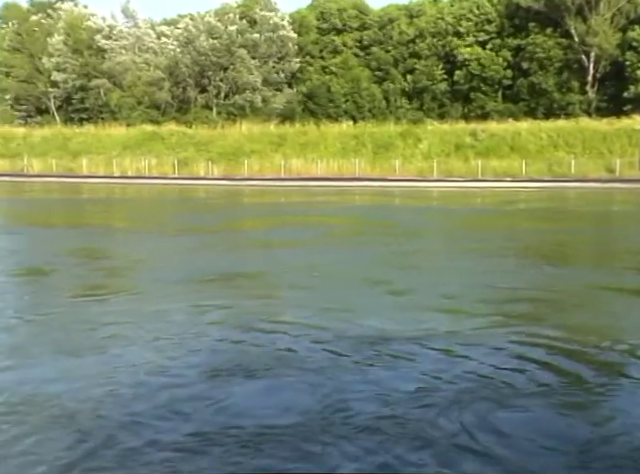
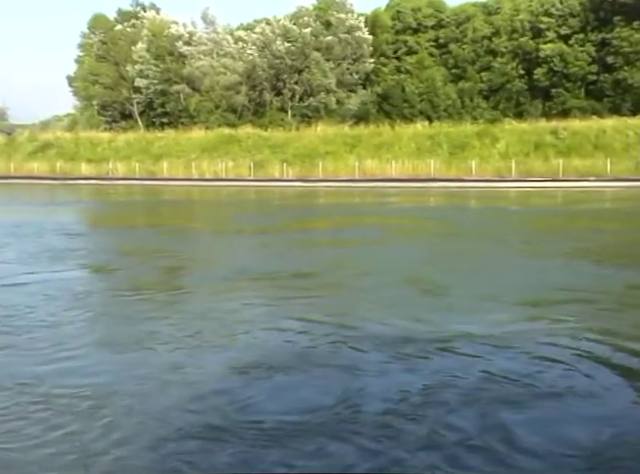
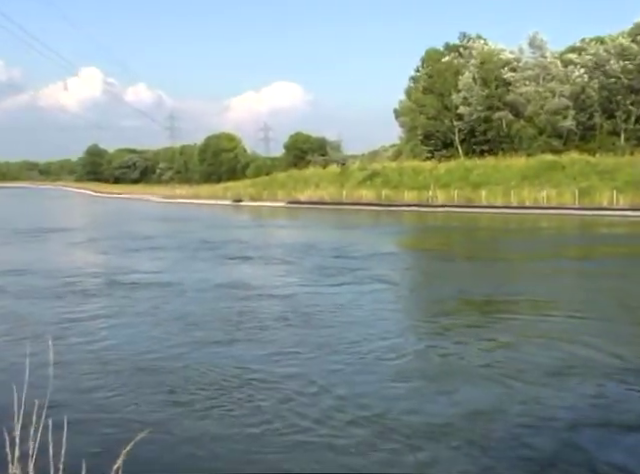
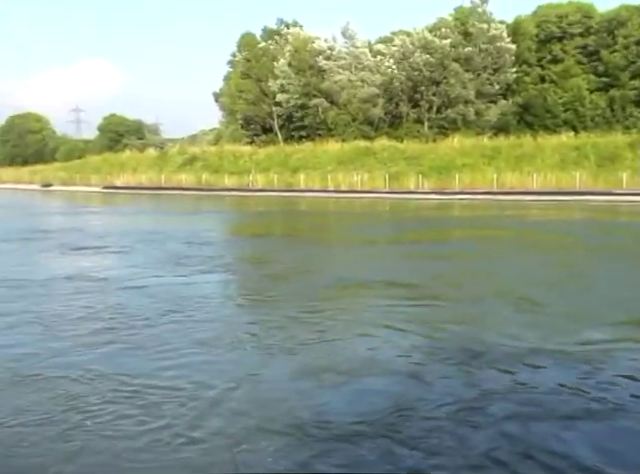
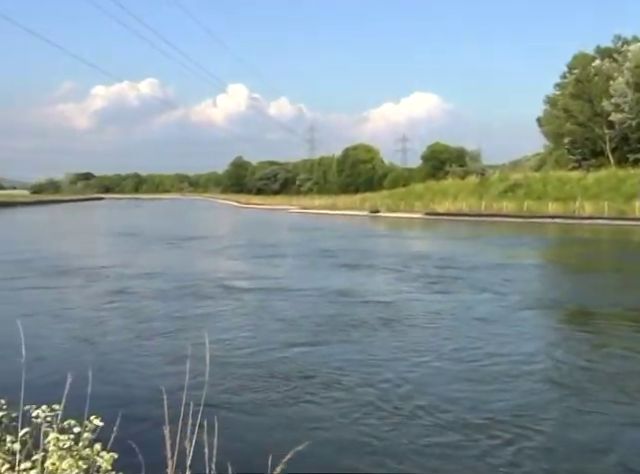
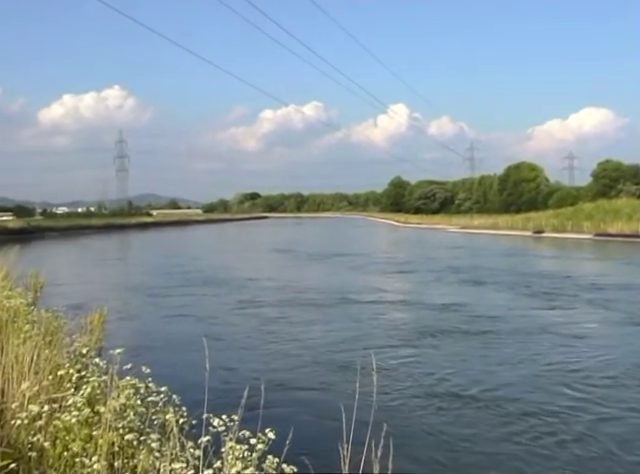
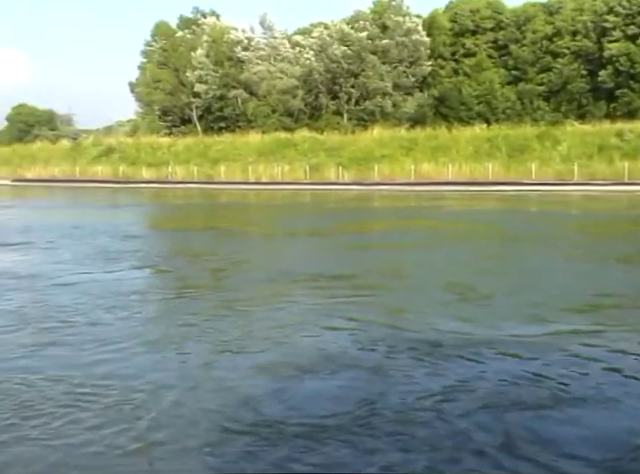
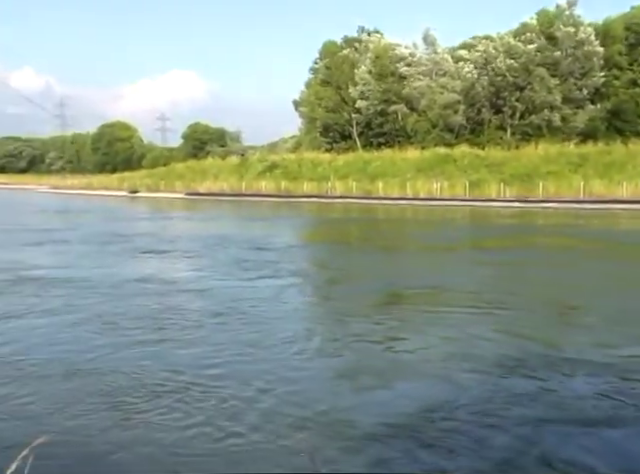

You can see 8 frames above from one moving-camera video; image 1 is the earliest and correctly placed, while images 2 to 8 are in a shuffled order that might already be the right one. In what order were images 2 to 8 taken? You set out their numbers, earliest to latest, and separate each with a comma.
2, 7, 4, 8, 3, 5, 6
